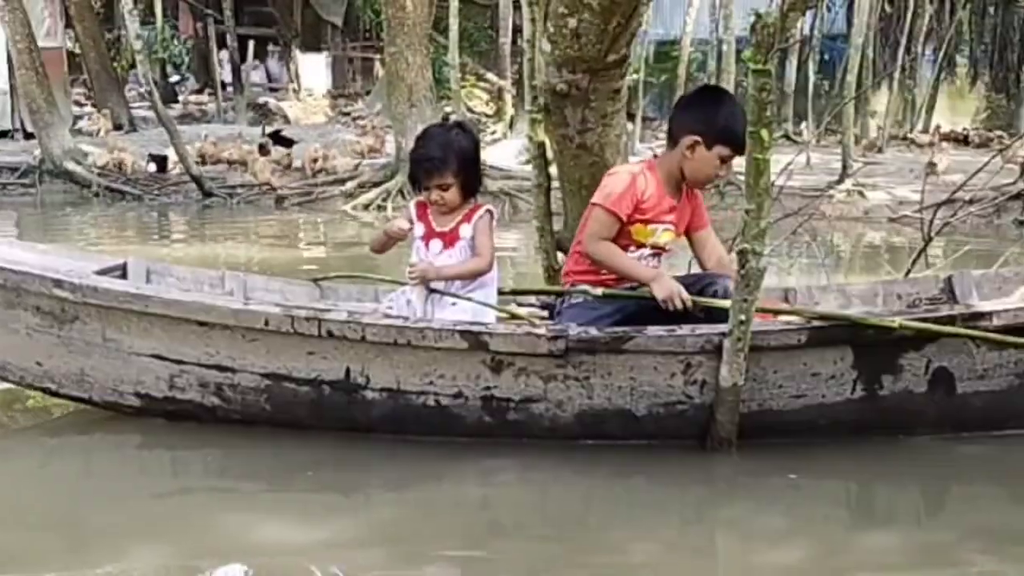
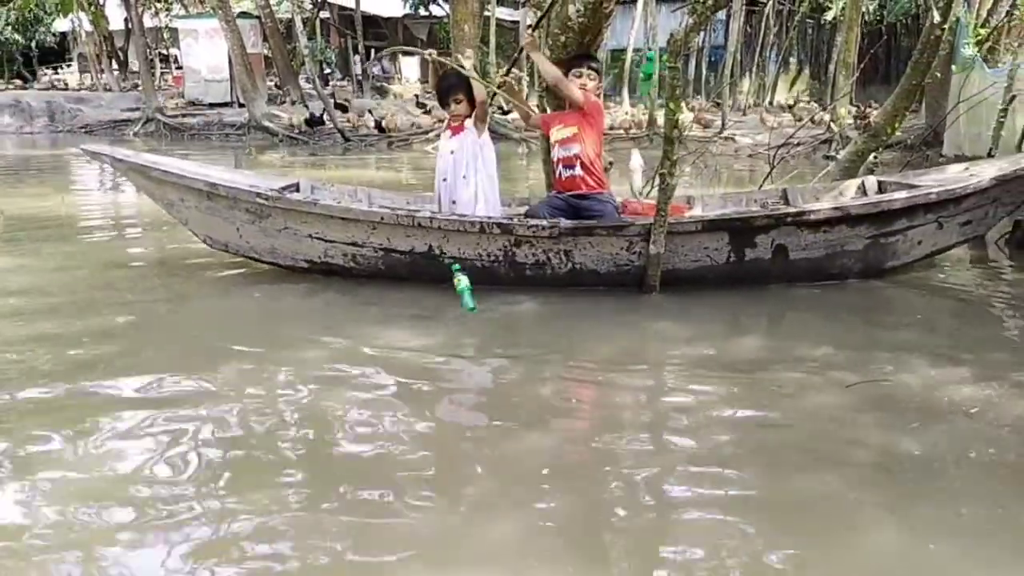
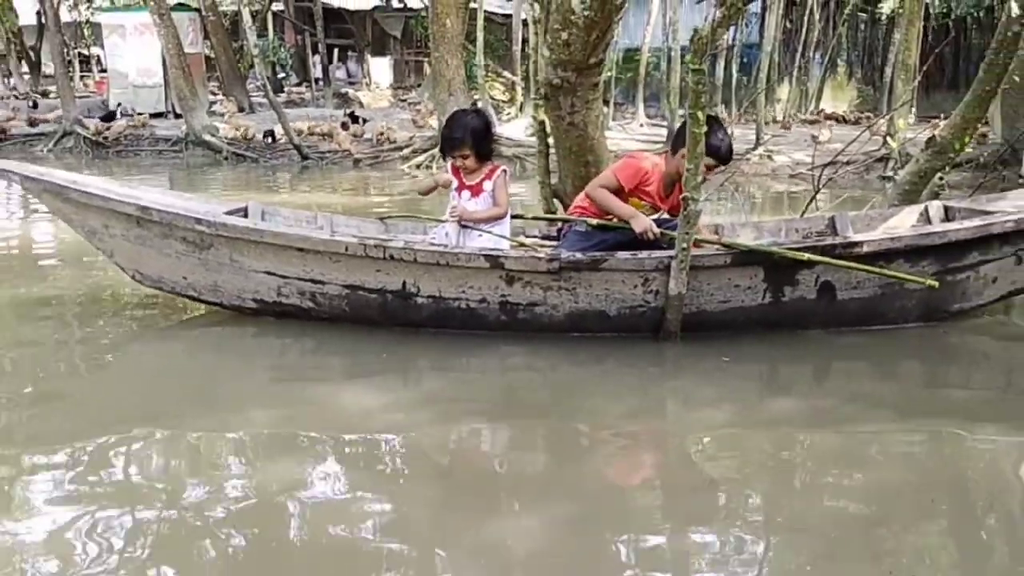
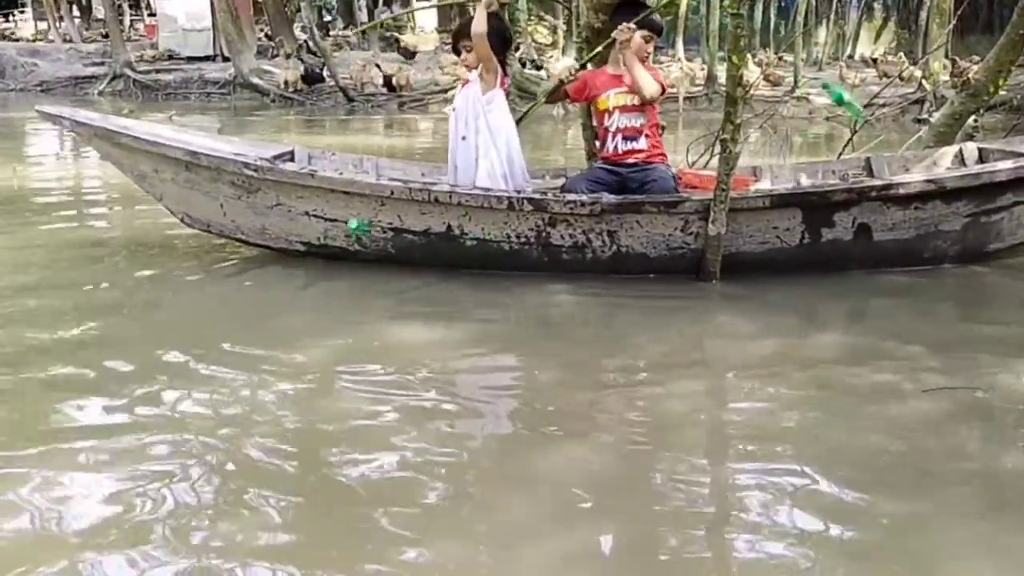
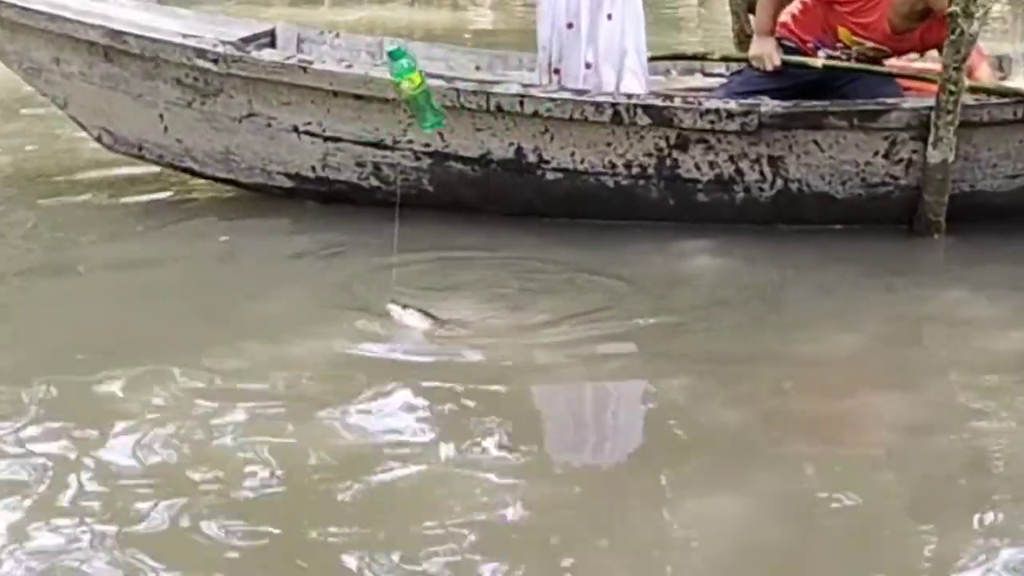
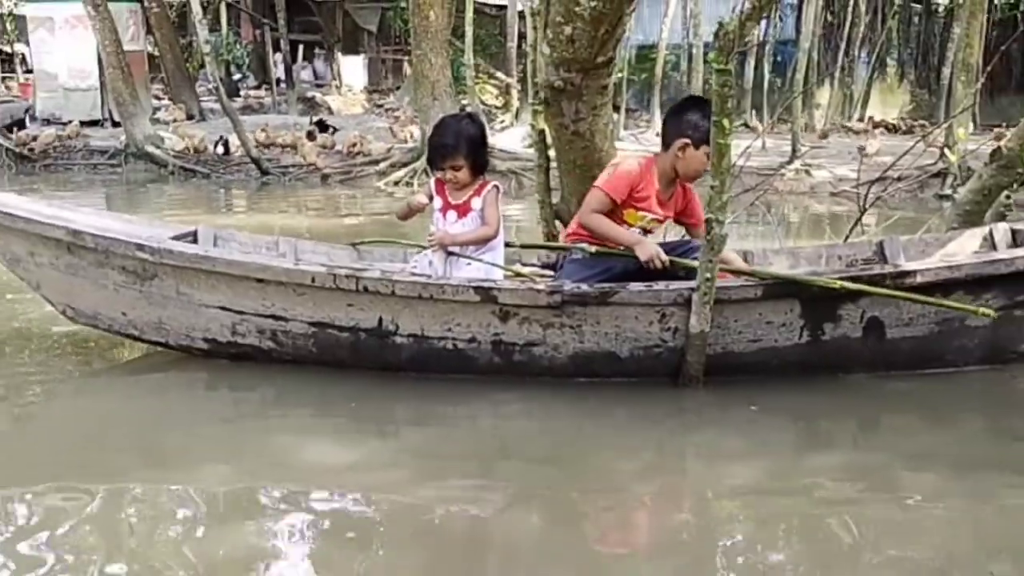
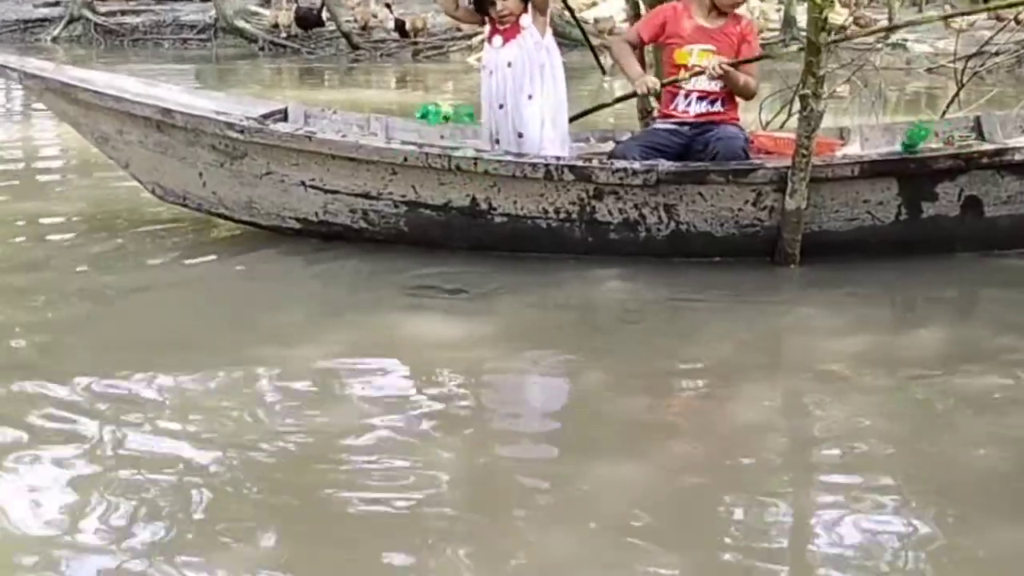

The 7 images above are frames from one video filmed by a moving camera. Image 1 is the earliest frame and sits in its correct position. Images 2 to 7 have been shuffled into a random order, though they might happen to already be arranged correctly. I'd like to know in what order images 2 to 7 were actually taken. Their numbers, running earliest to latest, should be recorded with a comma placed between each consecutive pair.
6, 3, 2, 4, 7, 5
